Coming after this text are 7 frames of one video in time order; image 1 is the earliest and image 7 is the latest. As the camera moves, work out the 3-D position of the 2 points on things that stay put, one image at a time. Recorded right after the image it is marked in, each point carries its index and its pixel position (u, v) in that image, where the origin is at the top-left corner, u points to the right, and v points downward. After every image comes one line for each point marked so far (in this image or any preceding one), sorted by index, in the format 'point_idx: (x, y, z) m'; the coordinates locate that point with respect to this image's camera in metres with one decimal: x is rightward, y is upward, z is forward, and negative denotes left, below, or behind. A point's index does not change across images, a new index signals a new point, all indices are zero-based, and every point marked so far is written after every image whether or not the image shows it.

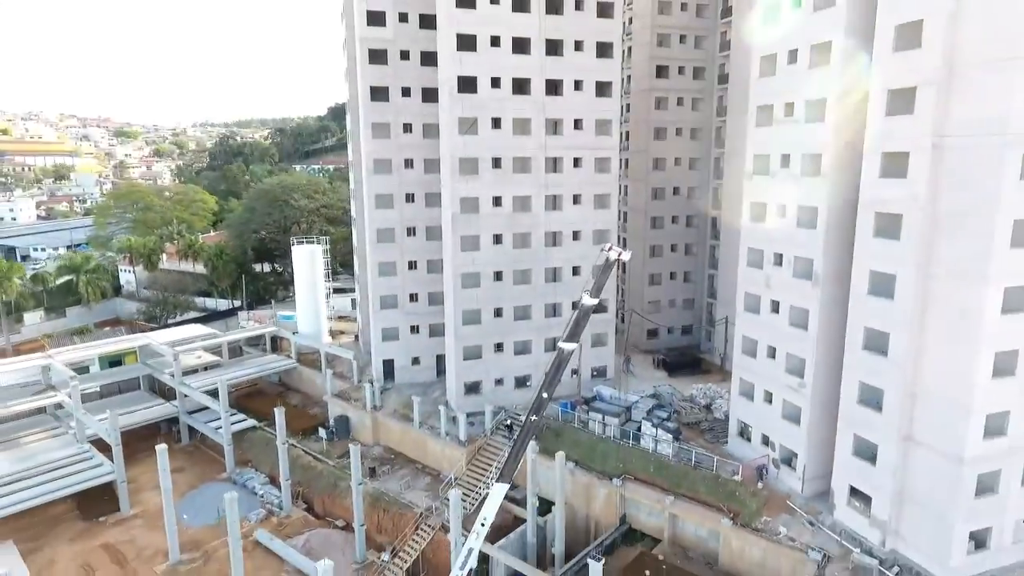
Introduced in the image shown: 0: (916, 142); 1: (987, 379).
0: (+13.7, +5.0, +20.0) m
1: (+15.7, -3.0, +19.4) m
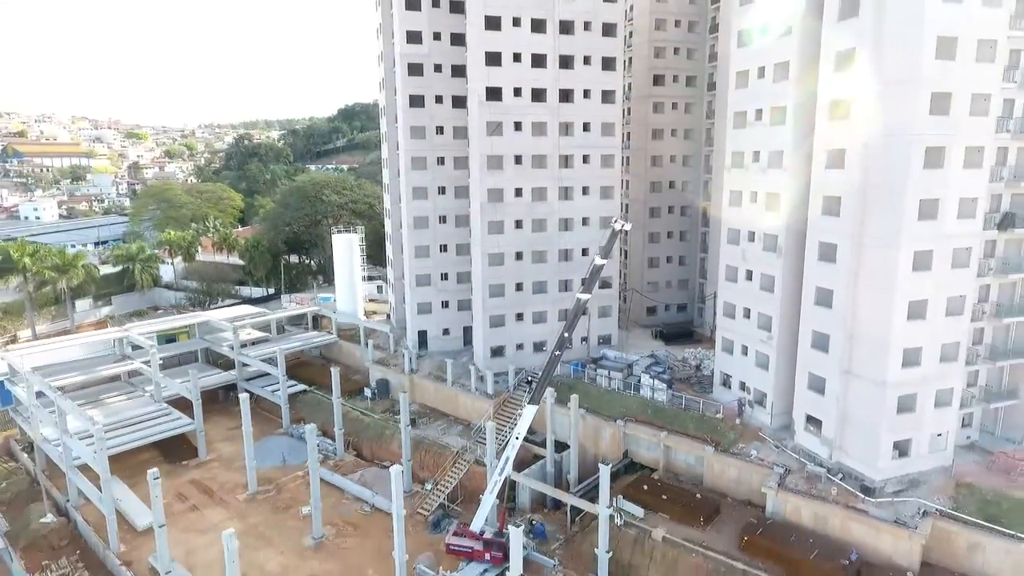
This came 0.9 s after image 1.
0: (+15.0, +6.5, +26.0) m
1: (+16.9, -1.4, +25.4) m
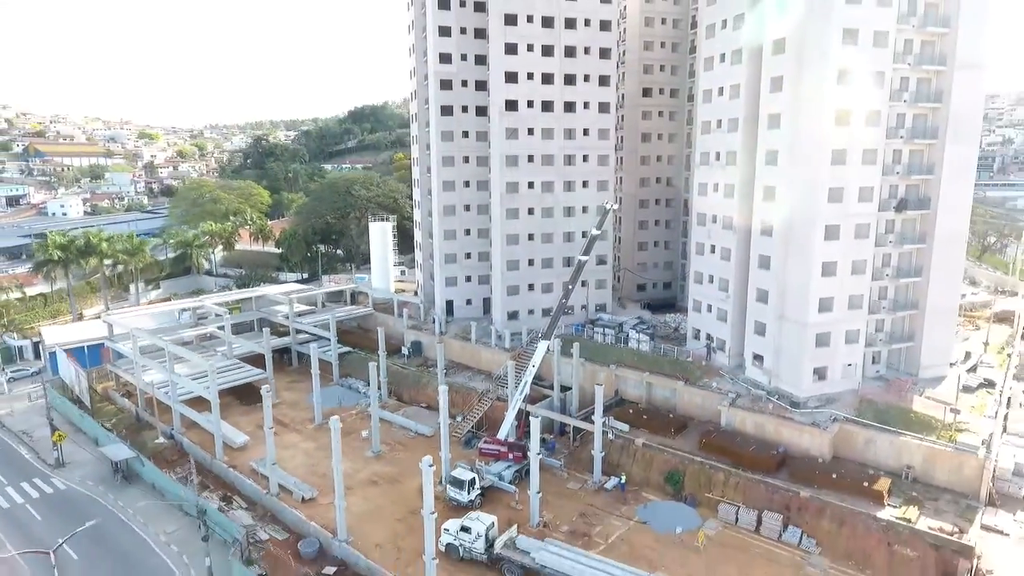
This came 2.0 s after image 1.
0: (+16.1, +8.6, +35.0) m
1: (+18.0, +0.6, +34.4) m
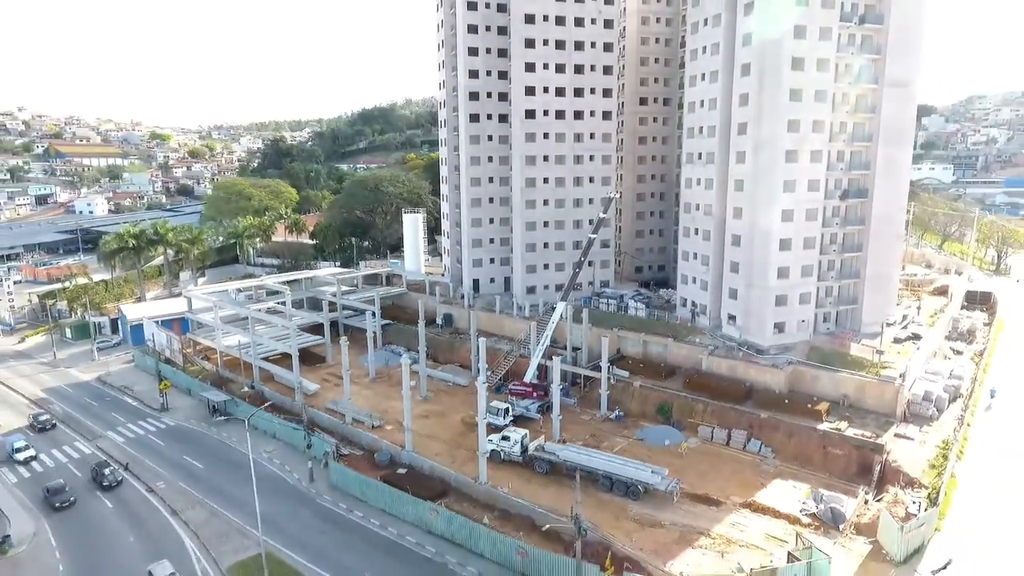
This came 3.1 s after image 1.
0: (+17.9, +10.7, +44.4) m
1: (+19.9, +2.8, +43.8) m
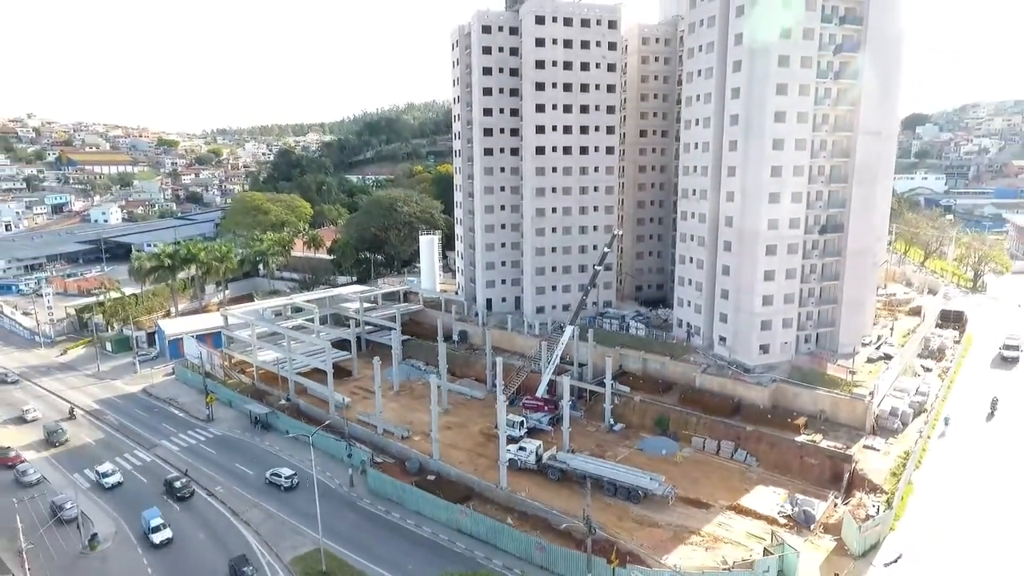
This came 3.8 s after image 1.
0: (+19.1, +8.5, +49.7) m
1: (+21.1, +0.6, +49.1) m
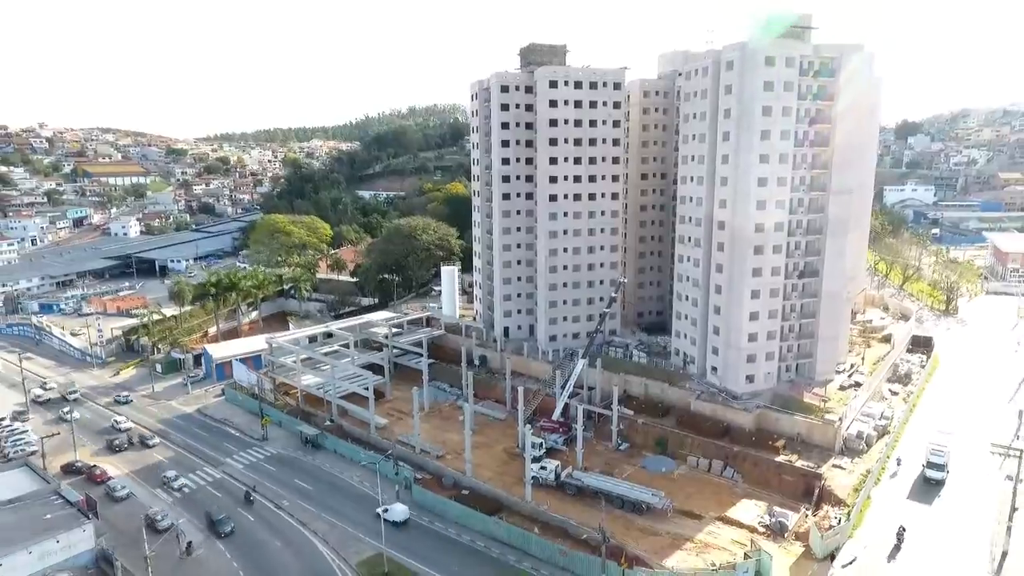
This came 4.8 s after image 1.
0: (+21.0, +4.7, +57.5) m
1: (+23.0, -3.2, +56.9) m
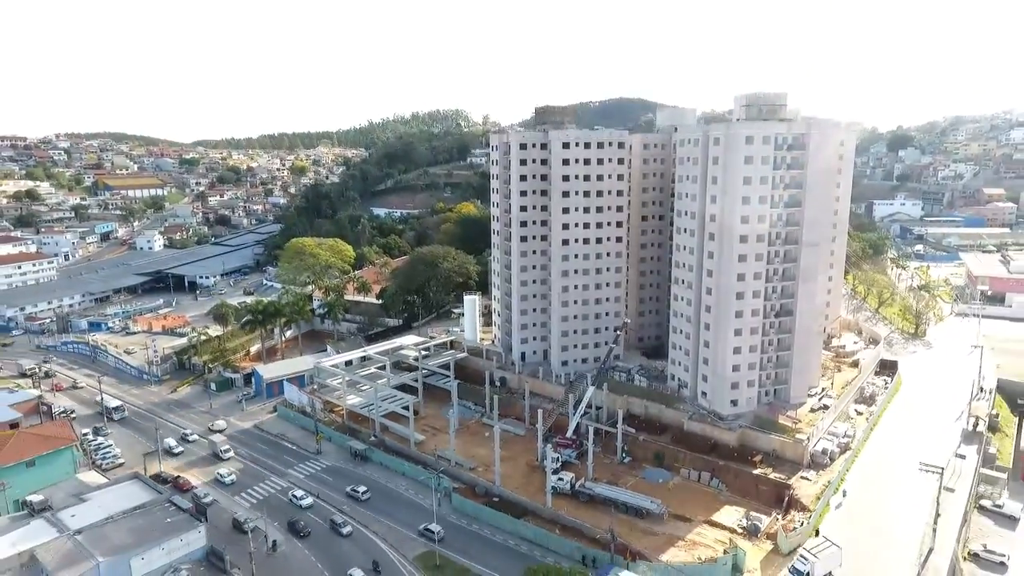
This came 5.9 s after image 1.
0: (+23.5, +0.3, +68.0) m
1: (+25.5, -7.7, +67.4) m
